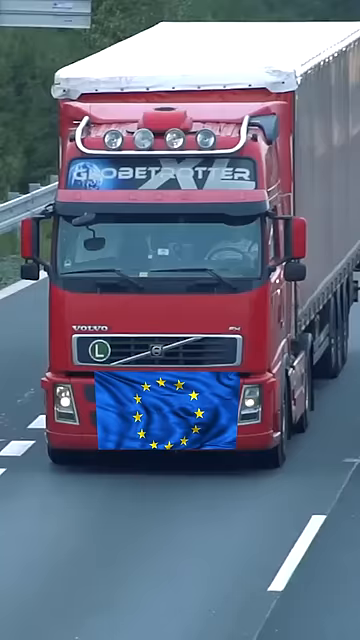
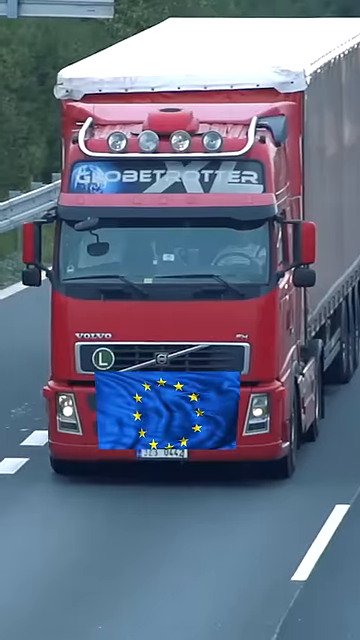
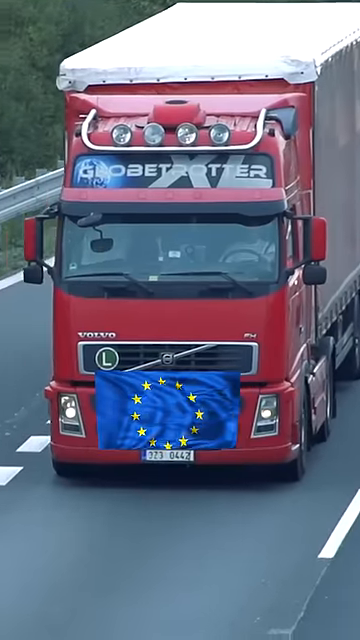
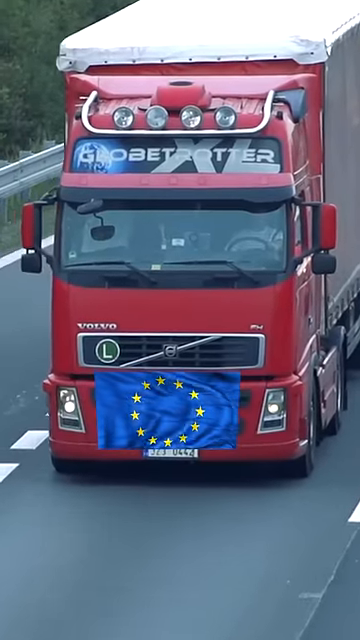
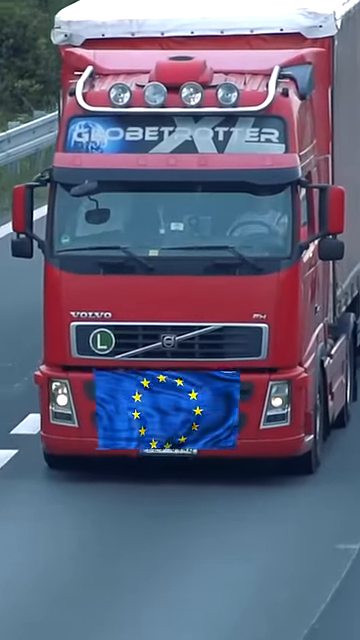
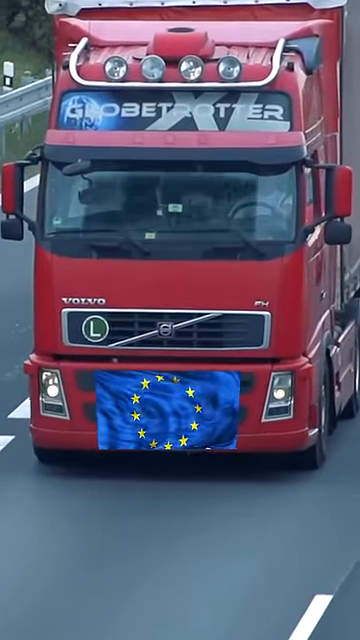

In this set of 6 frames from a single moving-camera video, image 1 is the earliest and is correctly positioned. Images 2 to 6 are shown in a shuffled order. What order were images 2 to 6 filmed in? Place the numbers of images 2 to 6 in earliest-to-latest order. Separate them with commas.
2, 3, 4, 5, 6
